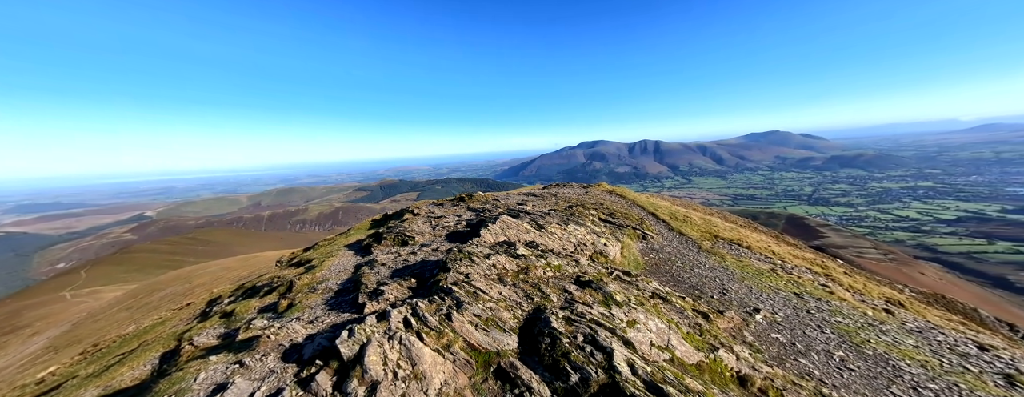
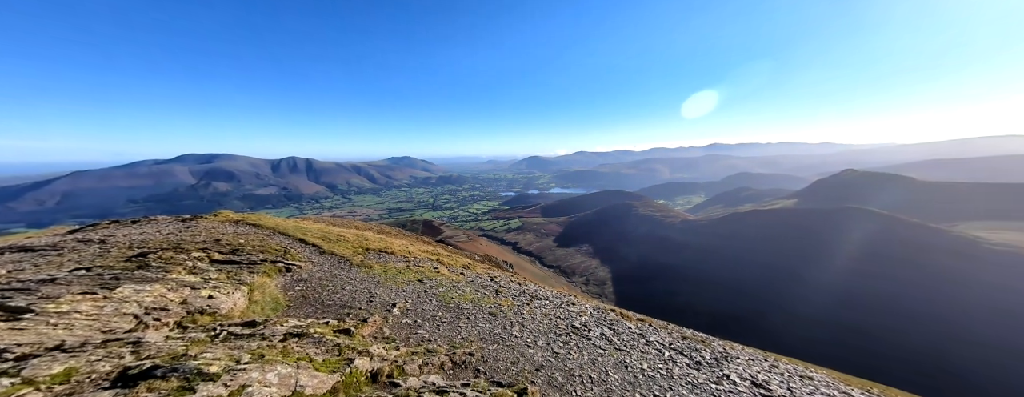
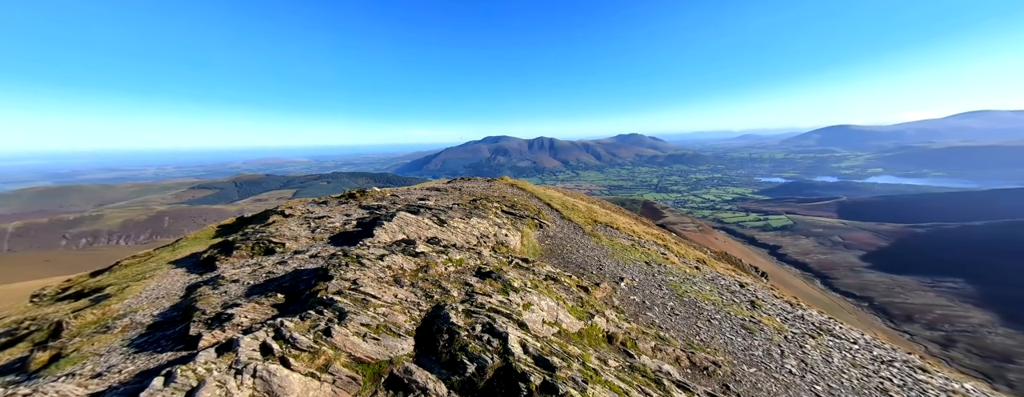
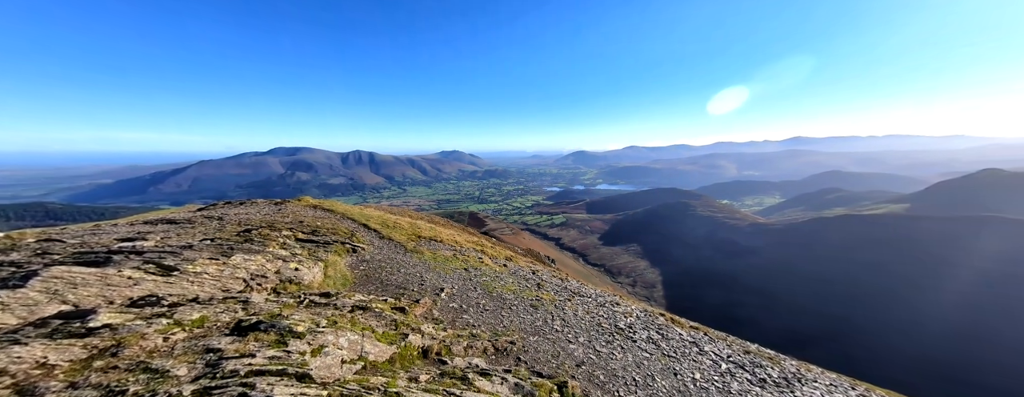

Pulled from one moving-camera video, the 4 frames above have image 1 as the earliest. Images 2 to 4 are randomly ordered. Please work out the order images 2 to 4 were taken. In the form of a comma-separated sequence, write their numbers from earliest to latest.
3, 4, 2
